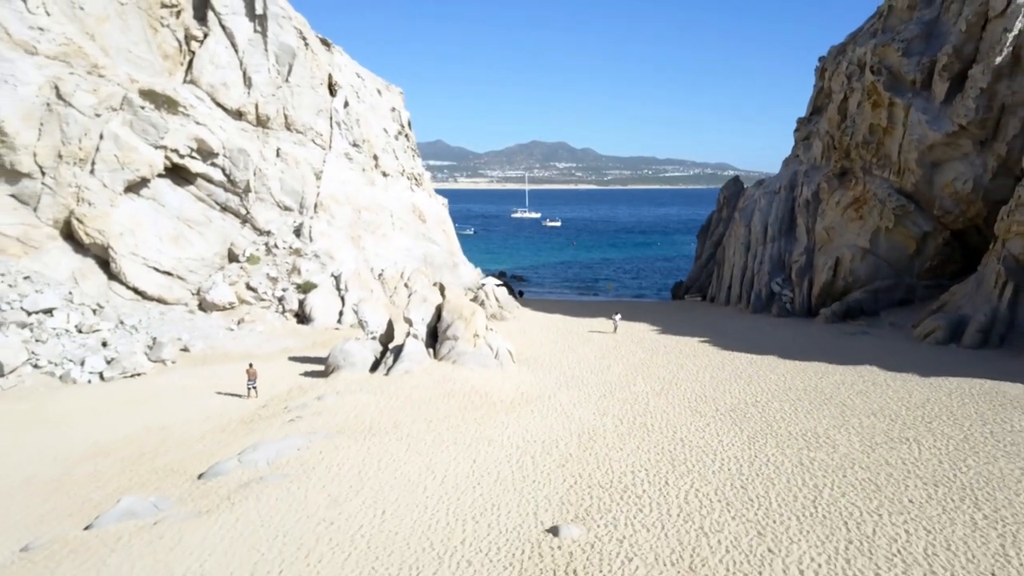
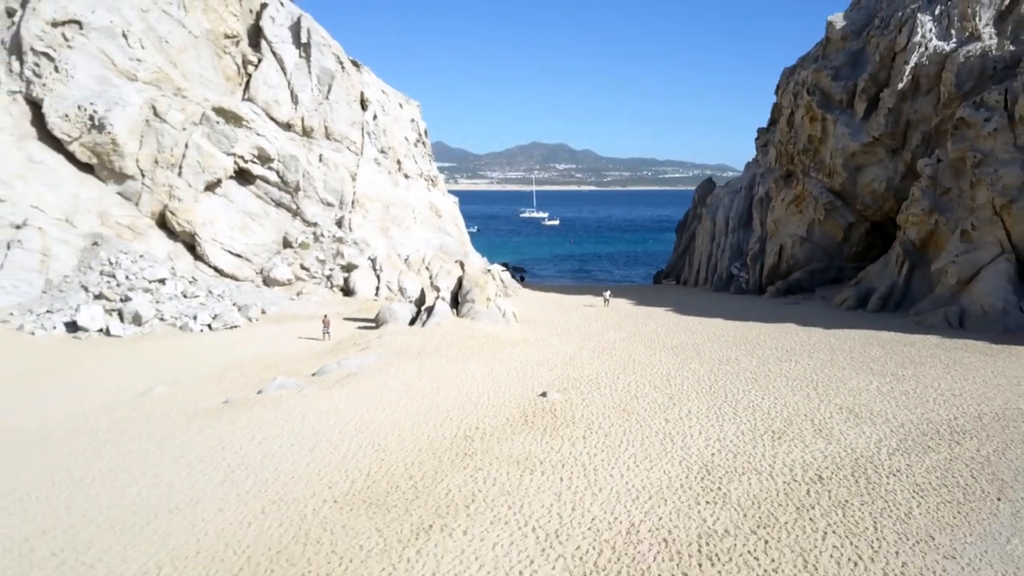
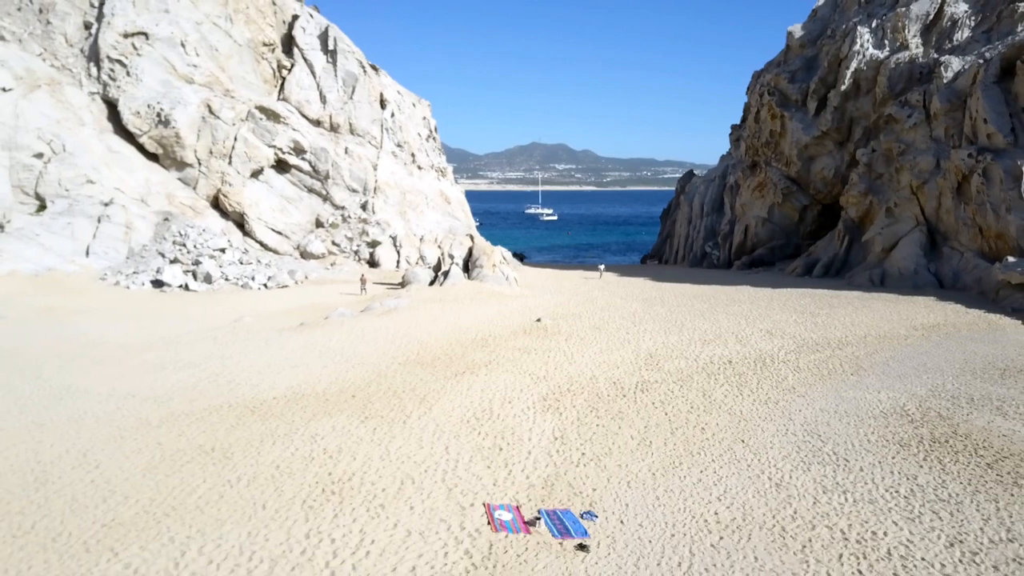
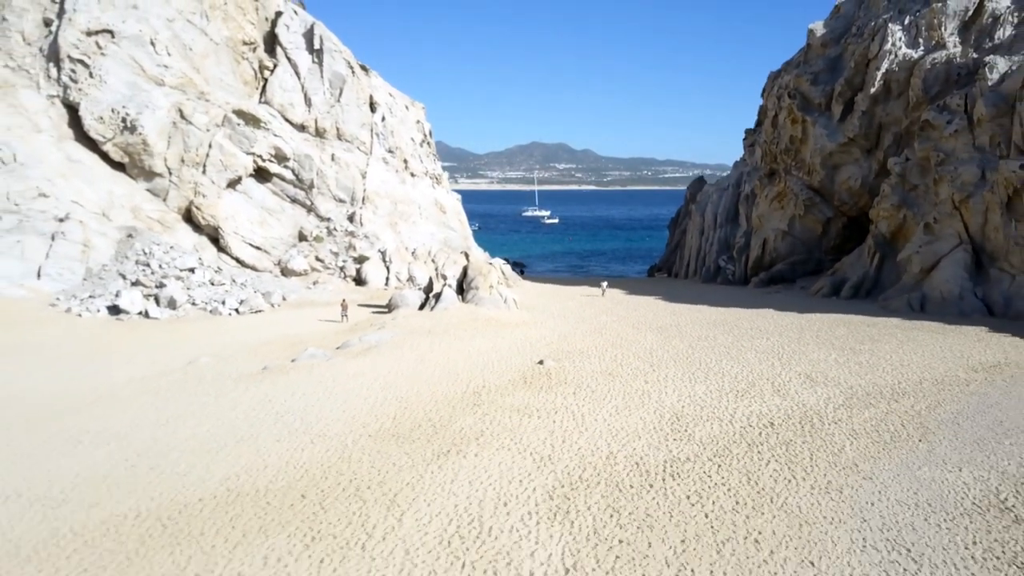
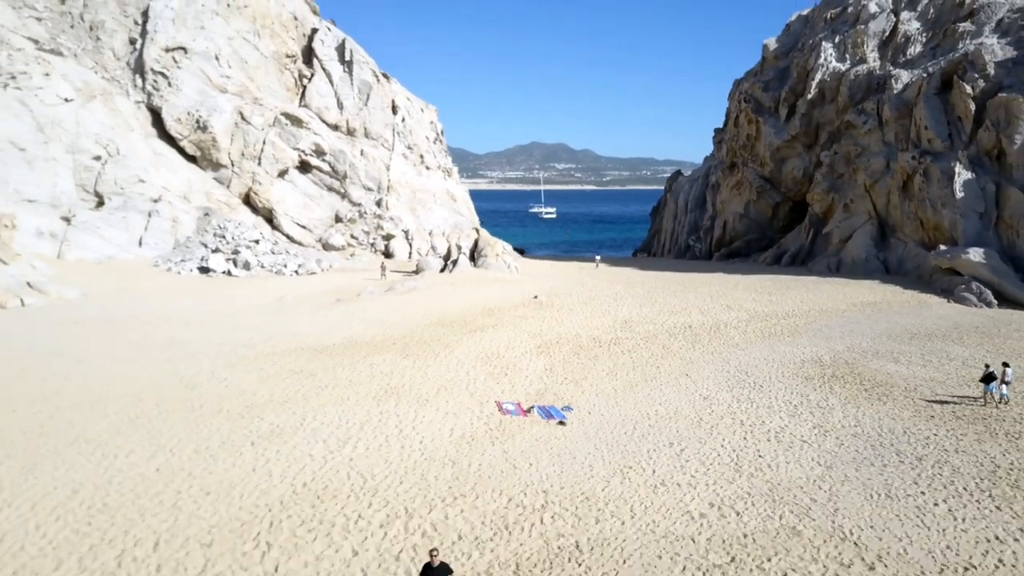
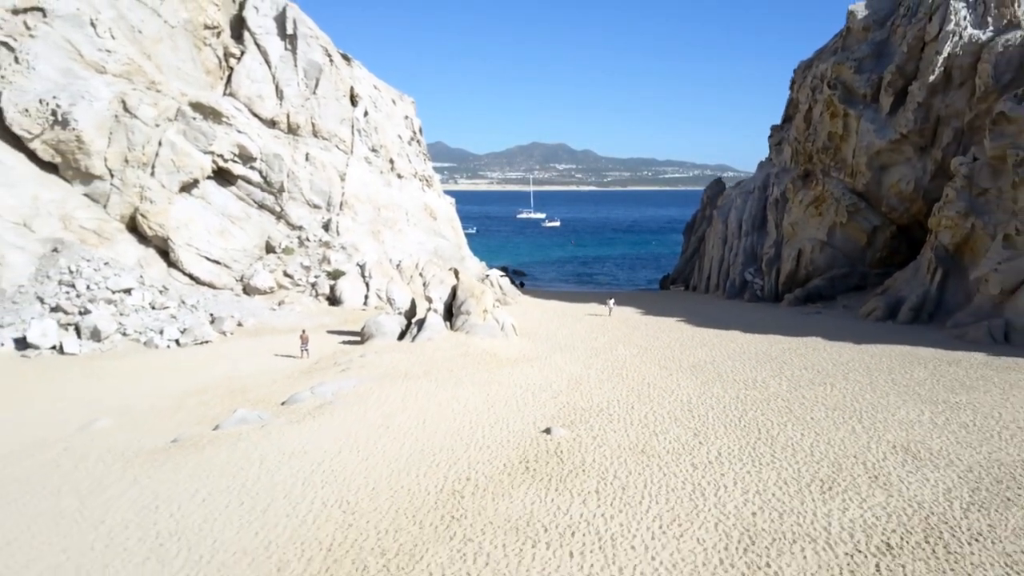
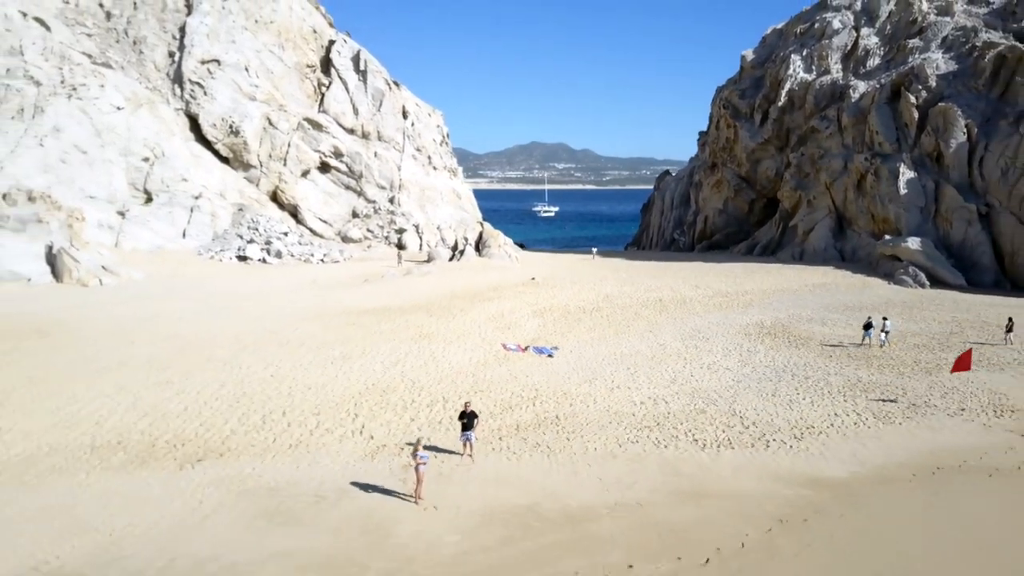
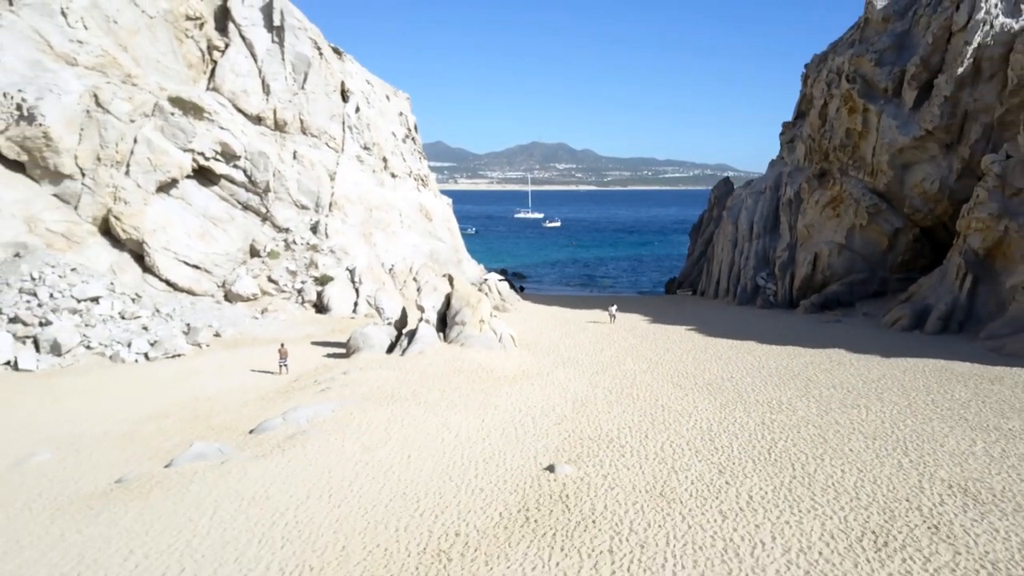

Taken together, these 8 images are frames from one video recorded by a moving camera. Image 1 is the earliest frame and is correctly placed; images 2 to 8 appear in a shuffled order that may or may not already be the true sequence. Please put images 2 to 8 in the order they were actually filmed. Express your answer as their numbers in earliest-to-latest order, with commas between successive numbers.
8, 6, 2, 4, 3, 5, 7
